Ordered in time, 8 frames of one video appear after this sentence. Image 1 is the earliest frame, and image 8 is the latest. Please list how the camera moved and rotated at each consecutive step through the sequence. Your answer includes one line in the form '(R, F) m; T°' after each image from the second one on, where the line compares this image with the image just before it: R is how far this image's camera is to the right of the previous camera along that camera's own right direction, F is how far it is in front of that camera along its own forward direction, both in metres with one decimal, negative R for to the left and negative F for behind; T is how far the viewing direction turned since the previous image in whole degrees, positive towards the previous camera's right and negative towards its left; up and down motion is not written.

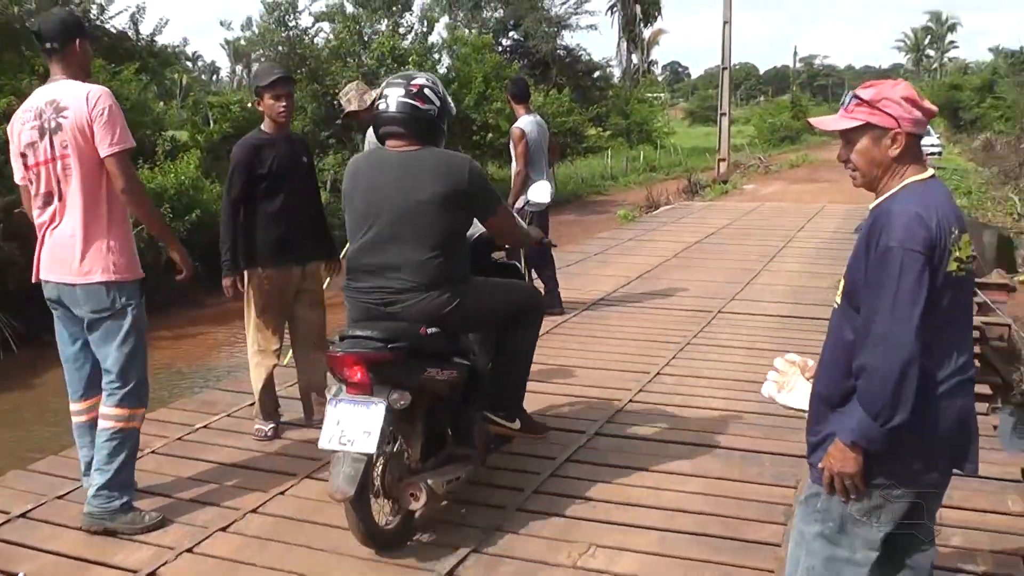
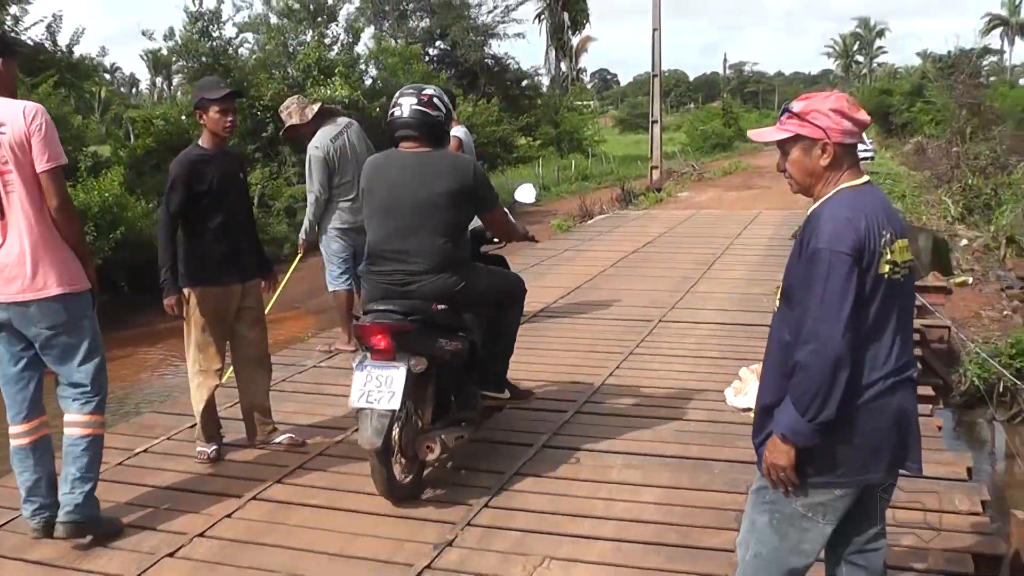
(-0.3, +0.1) m; +5°
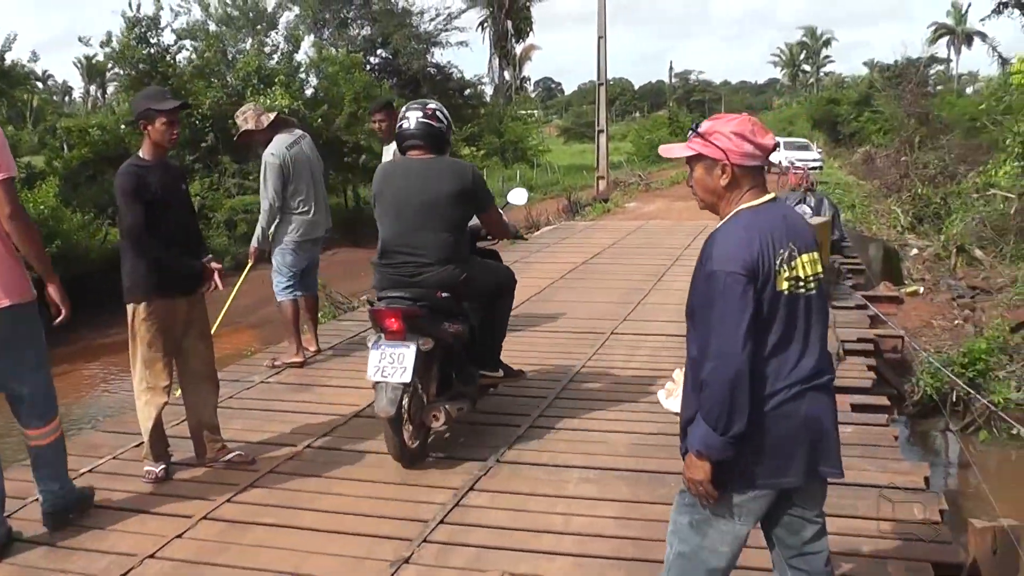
(-0.3, +0.1) m; +4°
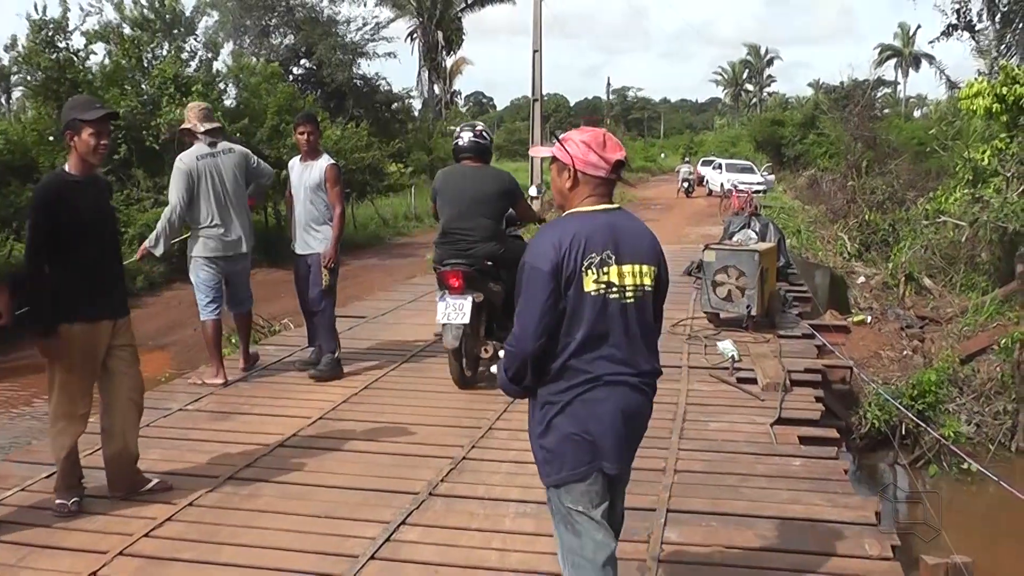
(-0.3, +0.3) m; +5°
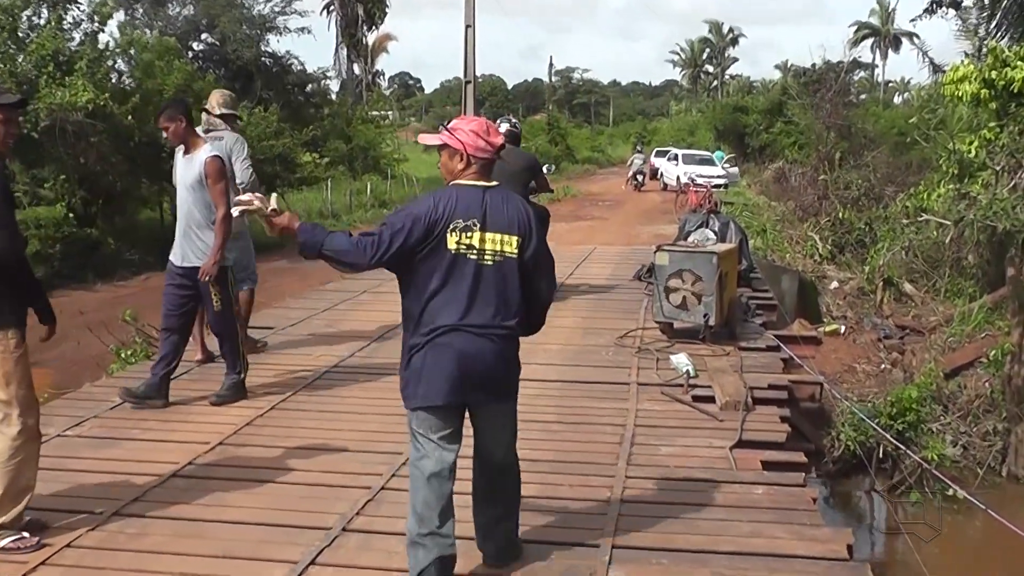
(0.0, +0.7) m; +2°
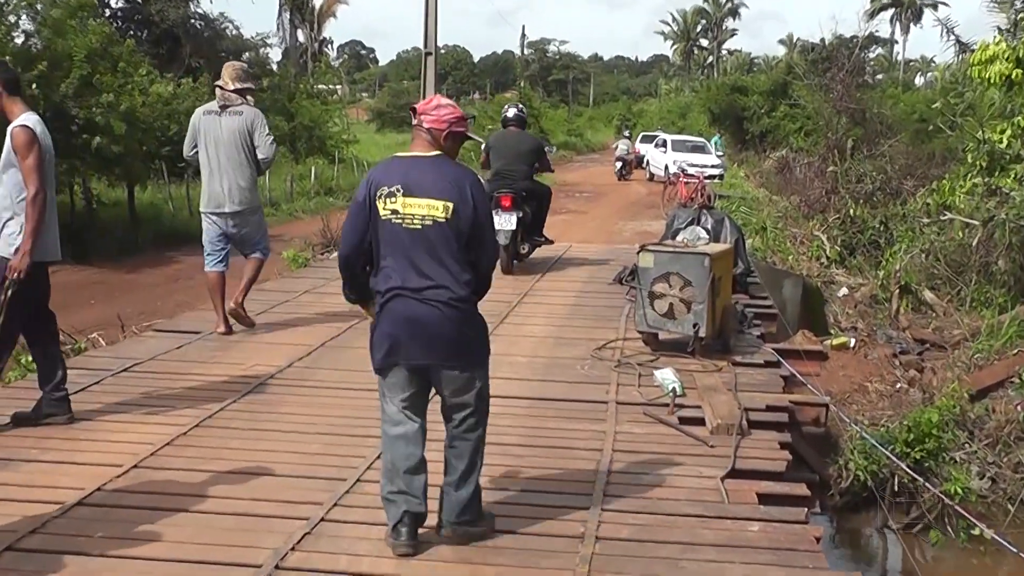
(0.0, +0.7) m; +1°
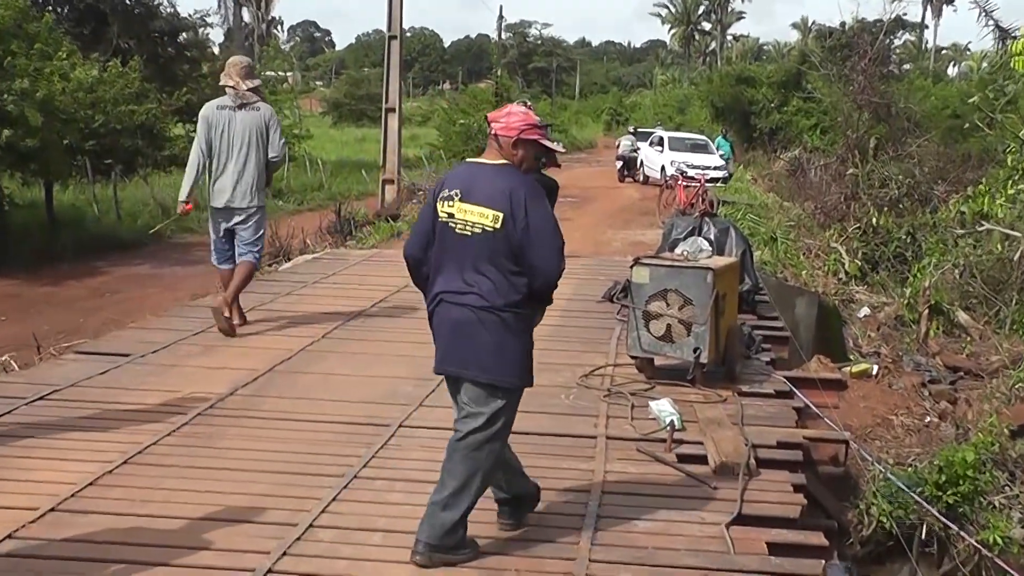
(0.0, +0.6) m; +1°
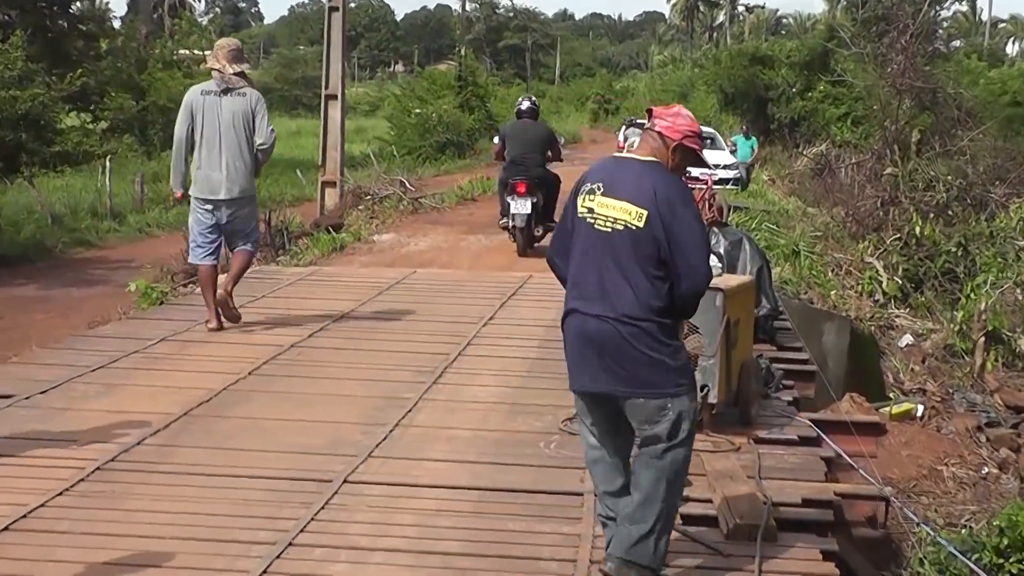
(0.0, +0.8) m; +1°
